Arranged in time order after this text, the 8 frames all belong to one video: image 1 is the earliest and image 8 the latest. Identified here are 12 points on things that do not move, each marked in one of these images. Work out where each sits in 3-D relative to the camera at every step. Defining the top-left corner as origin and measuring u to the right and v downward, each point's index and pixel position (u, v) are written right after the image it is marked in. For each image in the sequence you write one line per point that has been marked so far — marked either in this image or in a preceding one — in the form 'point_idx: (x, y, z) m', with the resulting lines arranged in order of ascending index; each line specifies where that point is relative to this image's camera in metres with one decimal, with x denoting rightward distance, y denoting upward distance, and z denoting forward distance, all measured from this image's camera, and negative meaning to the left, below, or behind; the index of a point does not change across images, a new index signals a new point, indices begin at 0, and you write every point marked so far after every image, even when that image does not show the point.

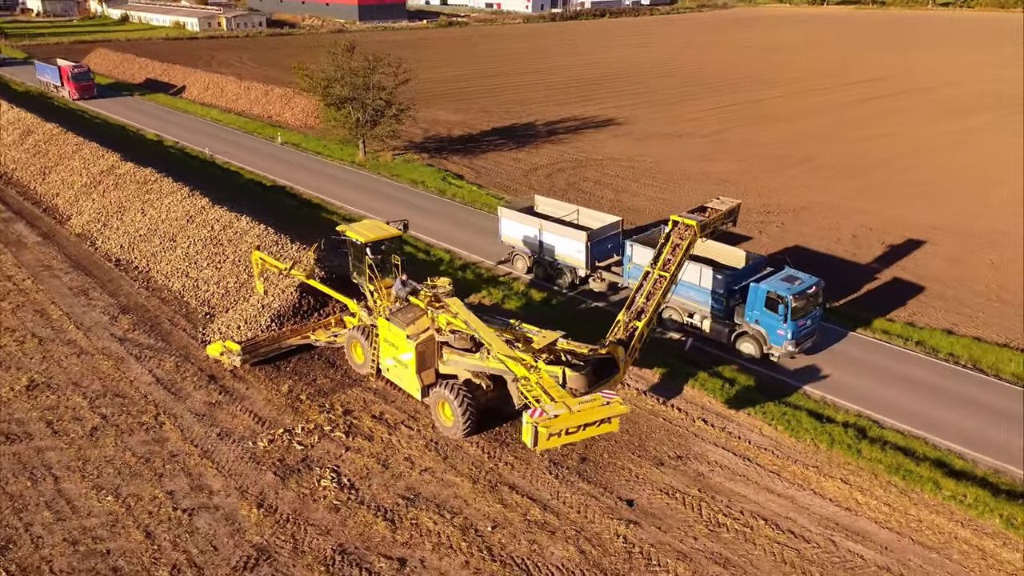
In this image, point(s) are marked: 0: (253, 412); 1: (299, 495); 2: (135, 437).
0: (-4.4, -2.1, +13.6) m
1: (-3.0, -3.0, +11.5) m
2: (-6.0, -2.4, +12.9) m
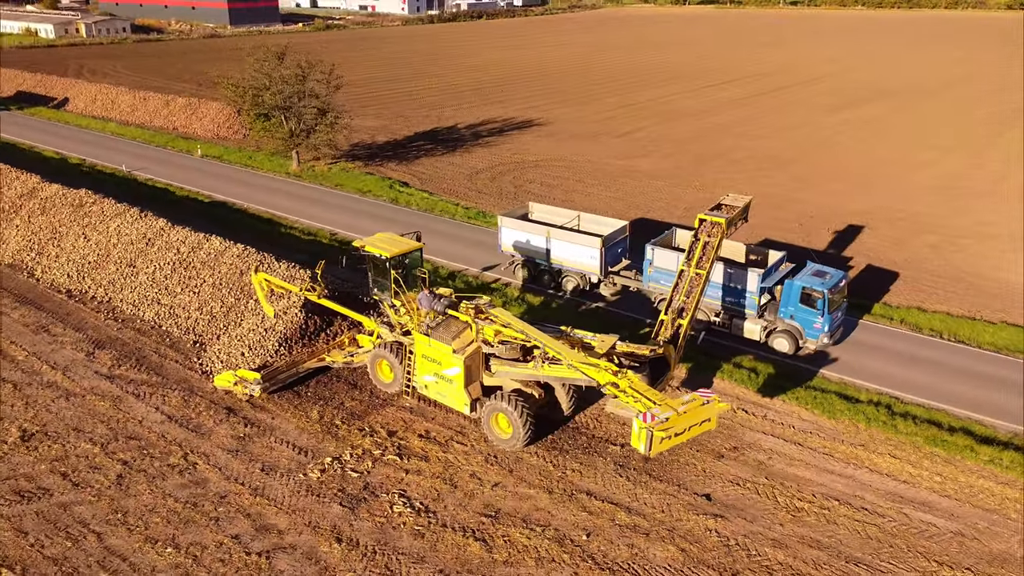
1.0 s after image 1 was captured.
0: (-3.5, -2.5, +12.9) m
1: (-1.8, -3.3, +11.0) m
2: (-5.1, -2.9, +12.0) m
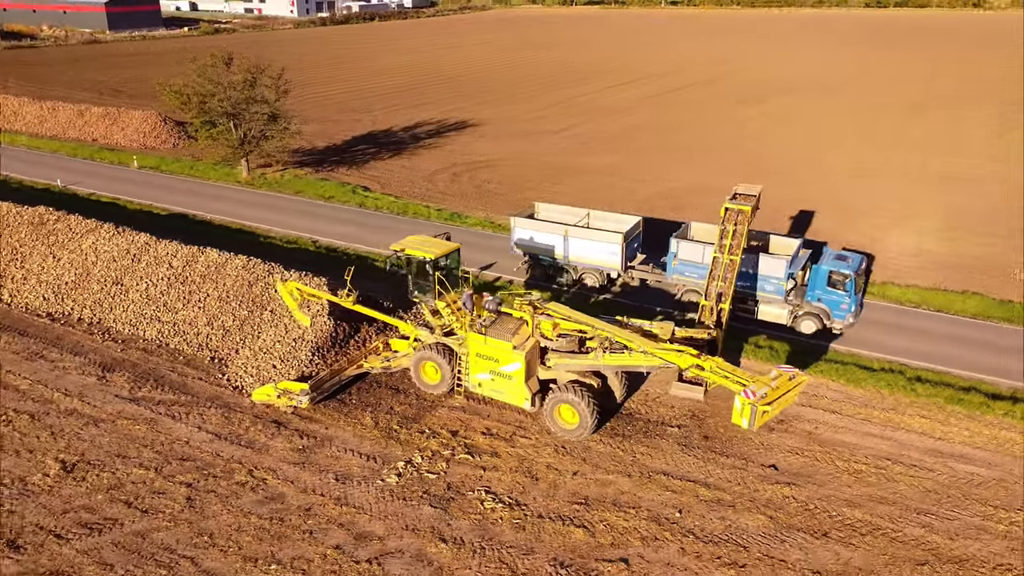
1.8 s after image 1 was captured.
0: (-2.5, -2.6, +12.8) m
1: (-0.5, -3.3, +11.2) m
2: (-3.8, -3.1, +11.6) m
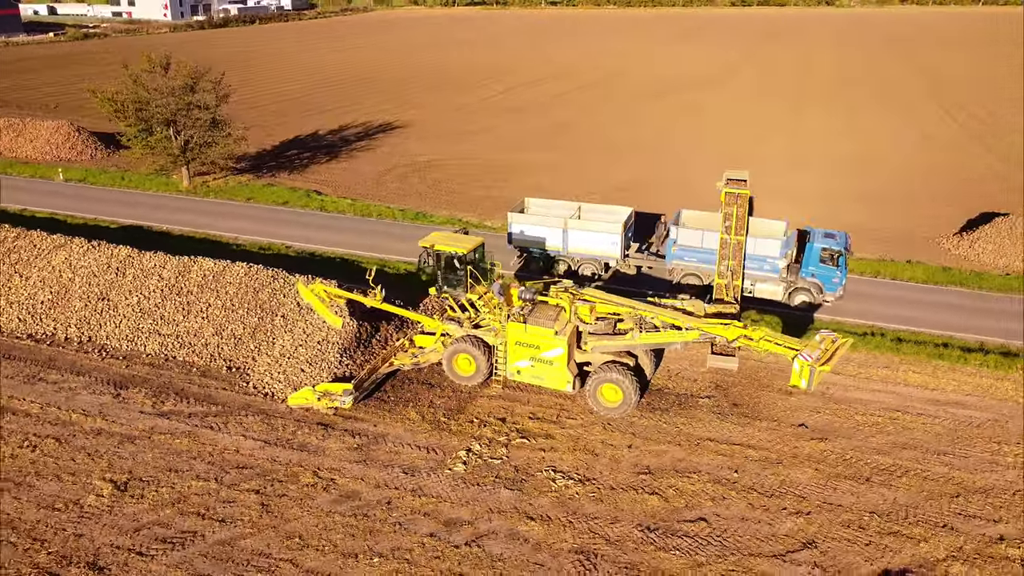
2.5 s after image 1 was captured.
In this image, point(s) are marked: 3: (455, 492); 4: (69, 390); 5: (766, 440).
0: (-1.6, -2.5, +13.0) m
1: (+0.6, -3.1, +11.7) m
2: (-2.8, -3.1, +11.7) m
3: (-0.8, -3.0, +11.8) m
4: (-8.1, -1.9, +14.6) m
5: (+4.1, -2.5, +13.0) m
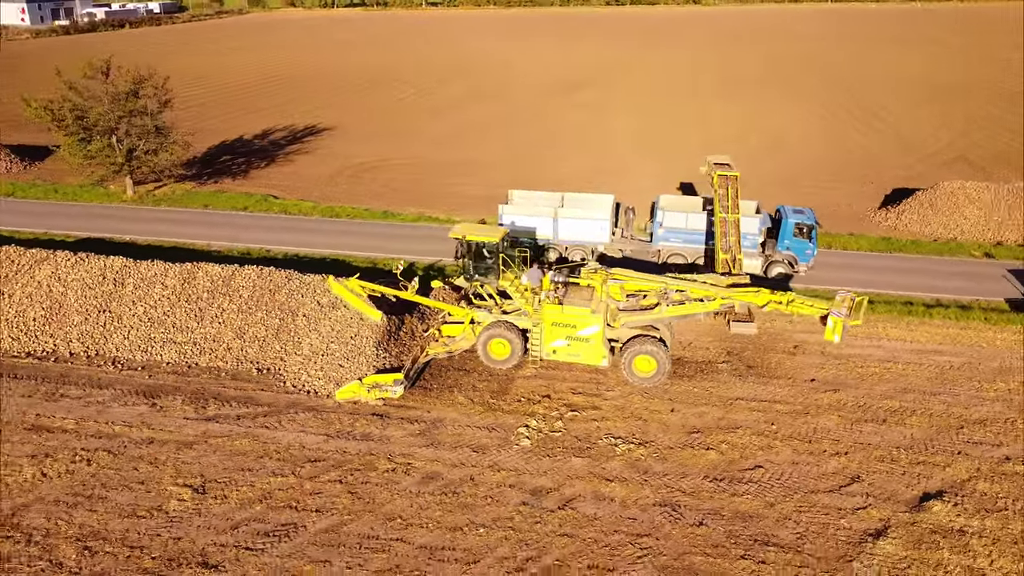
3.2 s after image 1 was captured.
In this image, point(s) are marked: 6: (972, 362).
0: (-0.7, -2.3, +13.5) m
1: (+1.8, -2.7, +12.6) m
2: (-1.6, -2.9, +12.1) m
3: (+0.3, -2.7, +12.5) m
4: (-7.3, -2.0, +14.2) m
5: (+5.0, -1.9, +14.5) m
6: (+8.9, -1.4, +15.6) m
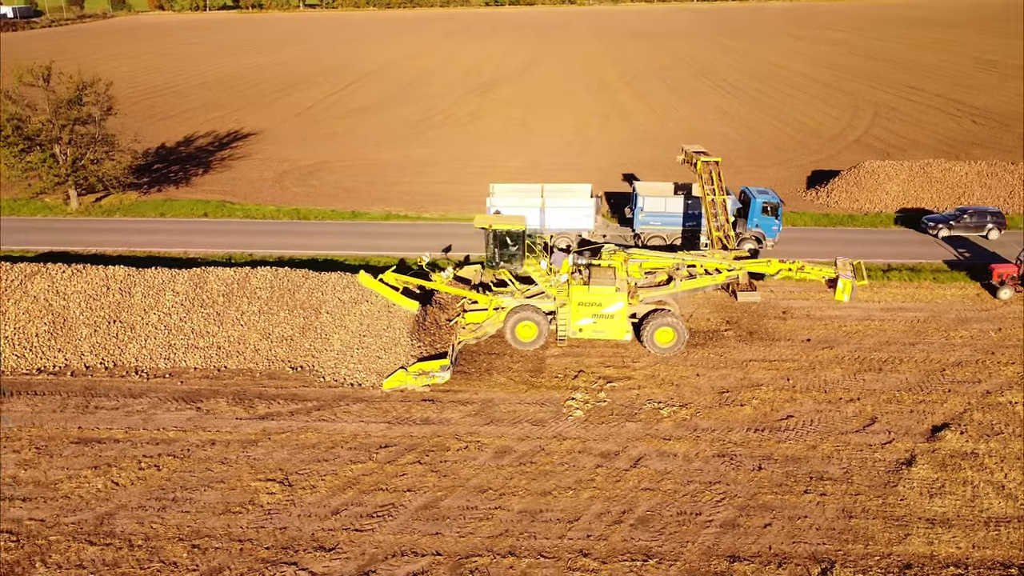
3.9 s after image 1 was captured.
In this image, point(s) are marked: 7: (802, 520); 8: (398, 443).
0: (+0.2, -2.1, +14.3) m
1: (+2.8, -2.3, +13.7) m
2: (-0.5, -2.7, +12.7) m
3: (+1.3, -2.4, +13.4) m
4: (-6.5, -2.2, +14.0) m
5: (+5.6, -1.3, +16.0) m
6: (+9.3, -0.6, +17.7) m
7: (+4.1, -3.3, +11.3) m
8: (-1.9, -2.5, +13.0) m
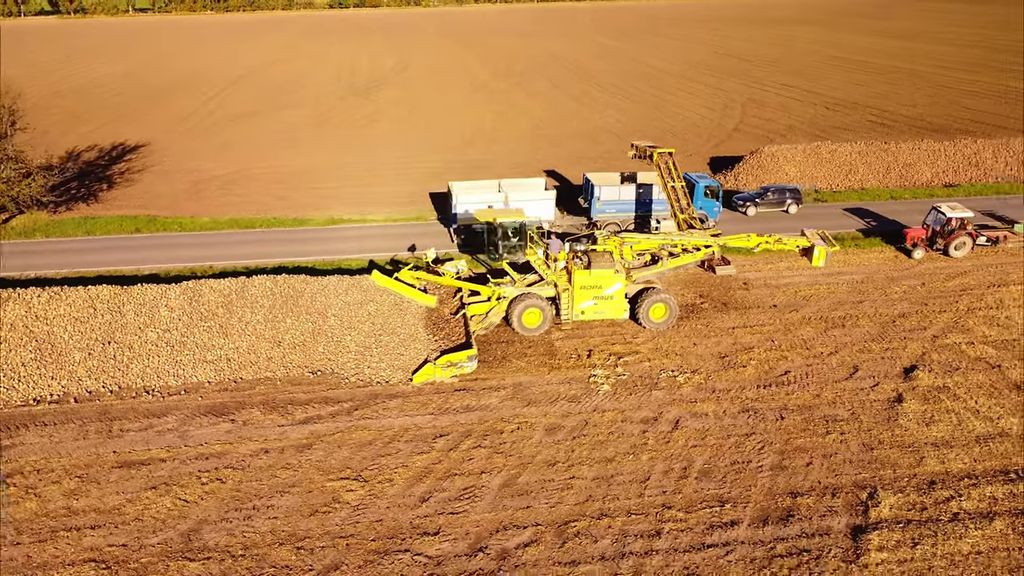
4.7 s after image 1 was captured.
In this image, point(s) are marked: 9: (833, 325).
0: (+0.7, -1.8, +15.1) m
1: (+3.4, -1.9, +15.0) m
2: (+0.4, -2.5, +13.4) m
3: (+2.0, -2.1, +14.5) m
4: (-5.8, -2.4, +13.6) m
5: (+5.7, -0.7, +17.8) m
6: (+8.9, +0.3, +20.1) m
7: (+5.2, -2.7, +12.9) m
8: (-1.0, -2.4, +13.5) m
9: (+7.1, -0.8, +17.6) m
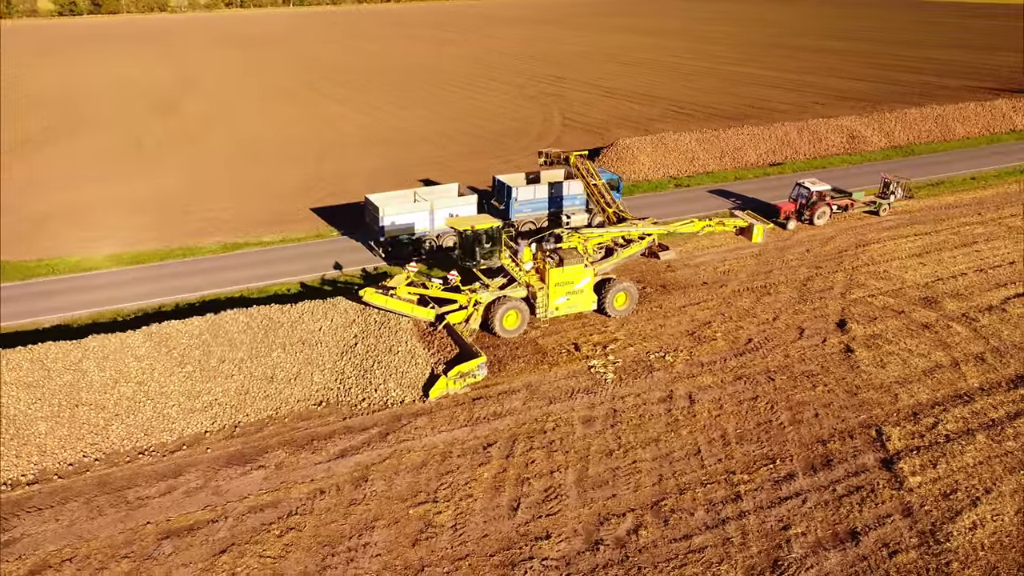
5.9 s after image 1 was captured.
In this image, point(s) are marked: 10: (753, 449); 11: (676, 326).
0: (+0.9, -1.8, +15.6) m
1: (+3.4, -1.5, +16.3) m
2: (+1.1, -2.5, +13.9) m
3: (+2.3, -1.9, +15.3) m
4: (-4.8, -3.1, +12.3) m
5: (+4.8, -0.2, +19.6) m
6: (+7.1, +1.1, +22.7) m
7: (+5.9, -2.2, +14.8) m
8: (-0.2, -2.6, +13.6) m
9: (+6.2, -0.1, +19.8) m
10: (+4.0, -2.7, +13.4) m
11: (+3.7, -0.9, +17.9) m
